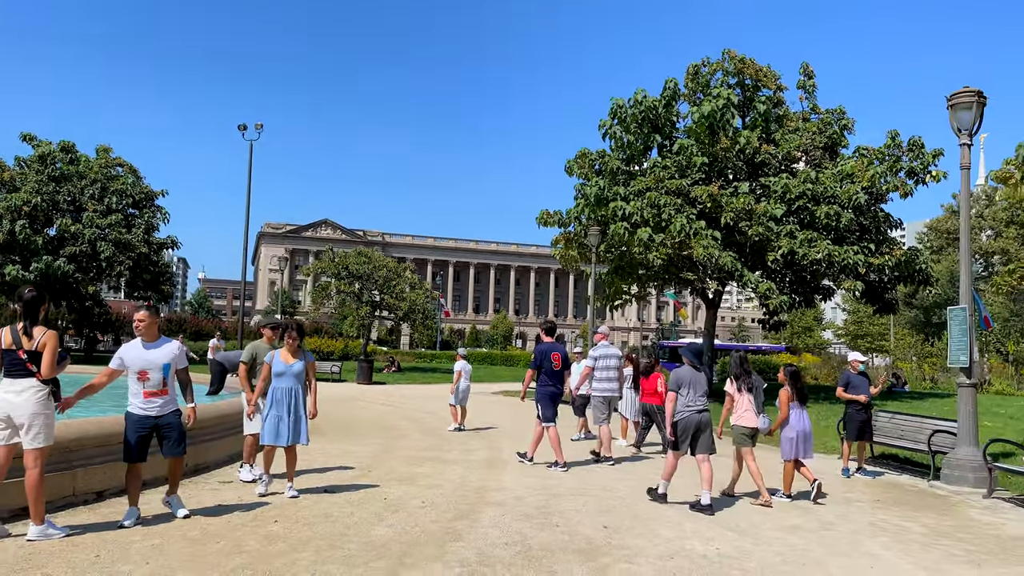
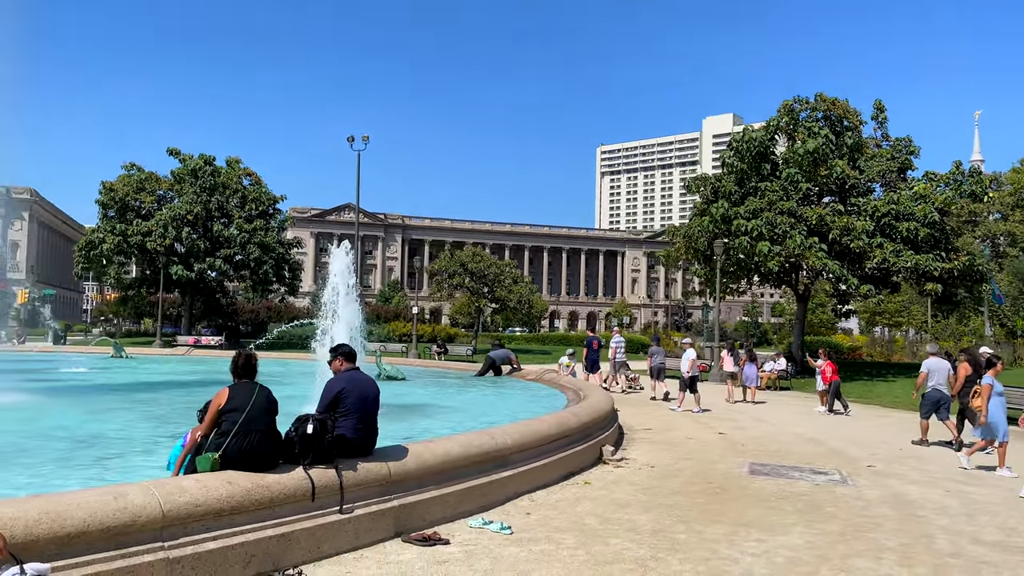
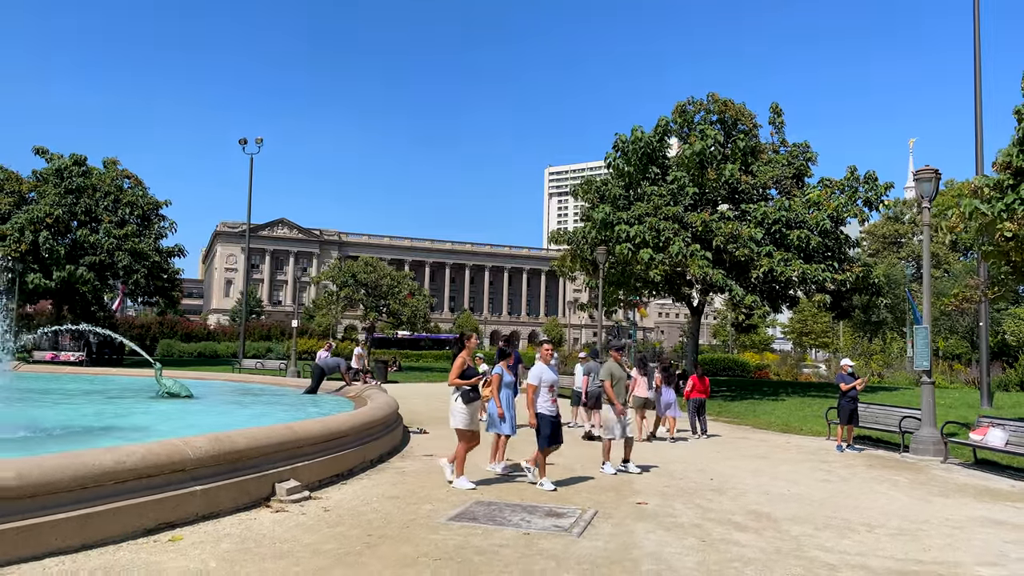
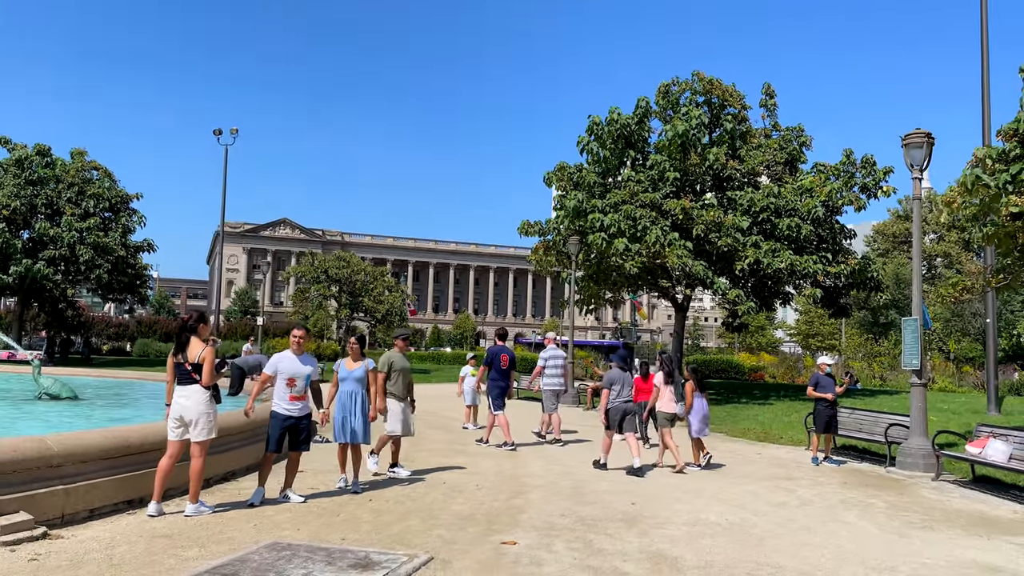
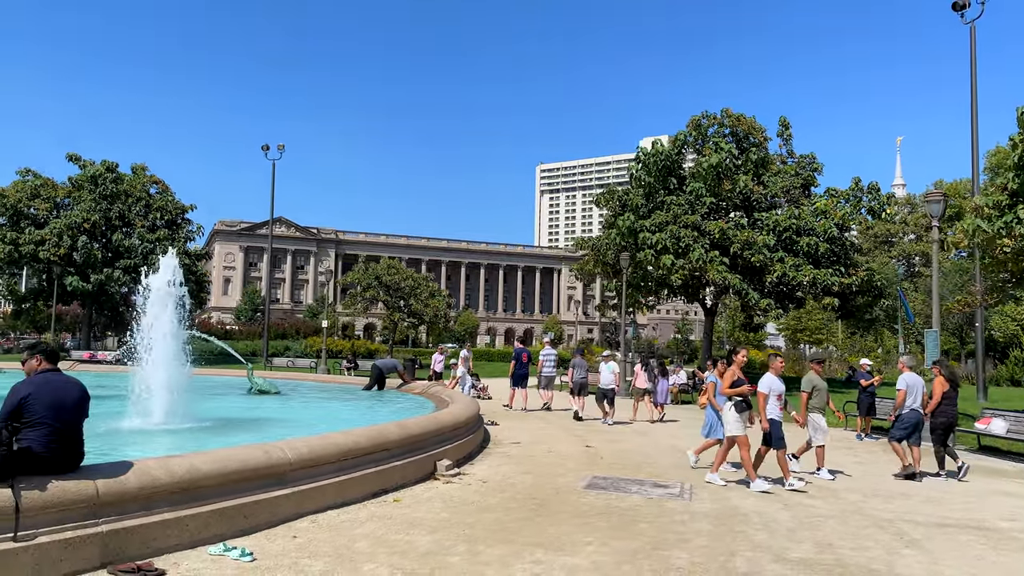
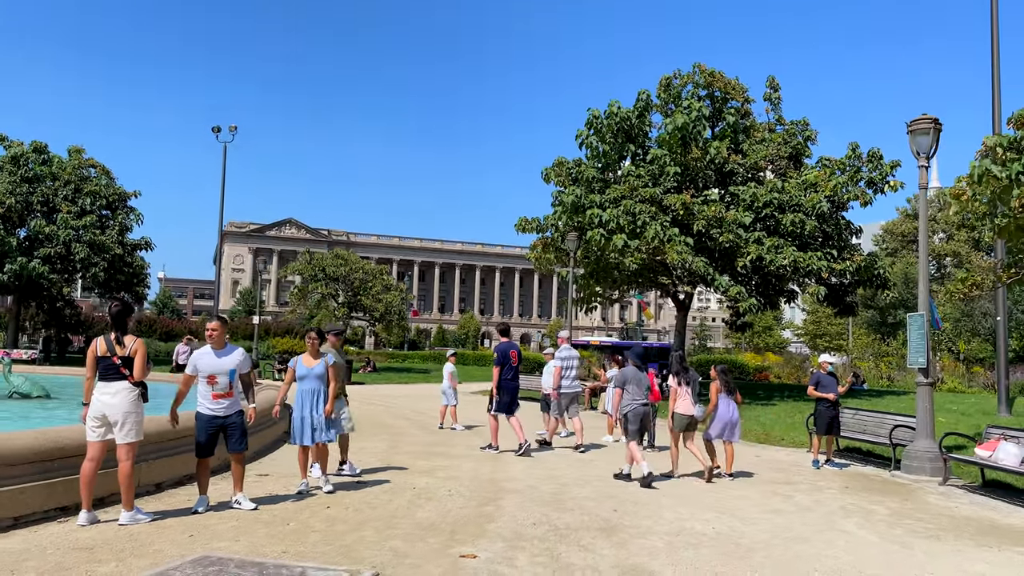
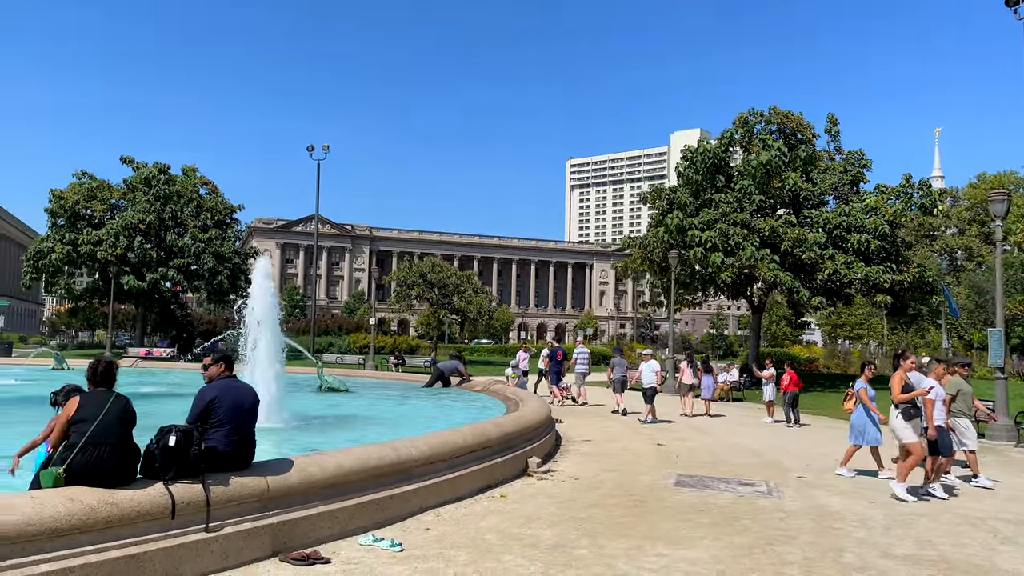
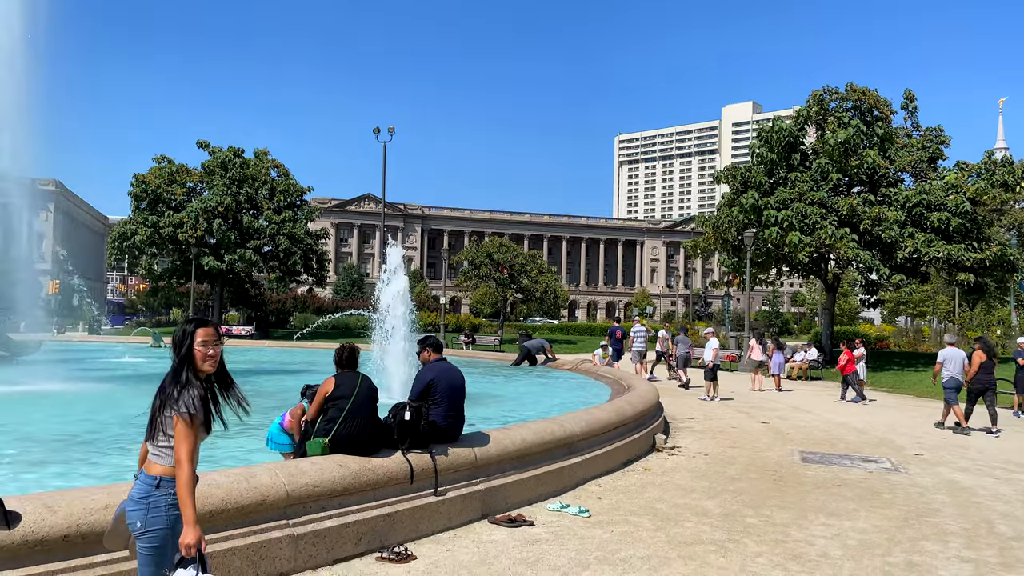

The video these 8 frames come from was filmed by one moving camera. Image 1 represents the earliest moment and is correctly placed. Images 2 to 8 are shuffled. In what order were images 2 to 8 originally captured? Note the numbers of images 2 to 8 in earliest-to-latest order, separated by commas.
6, 4, 3, 5, 7, 2, 8
